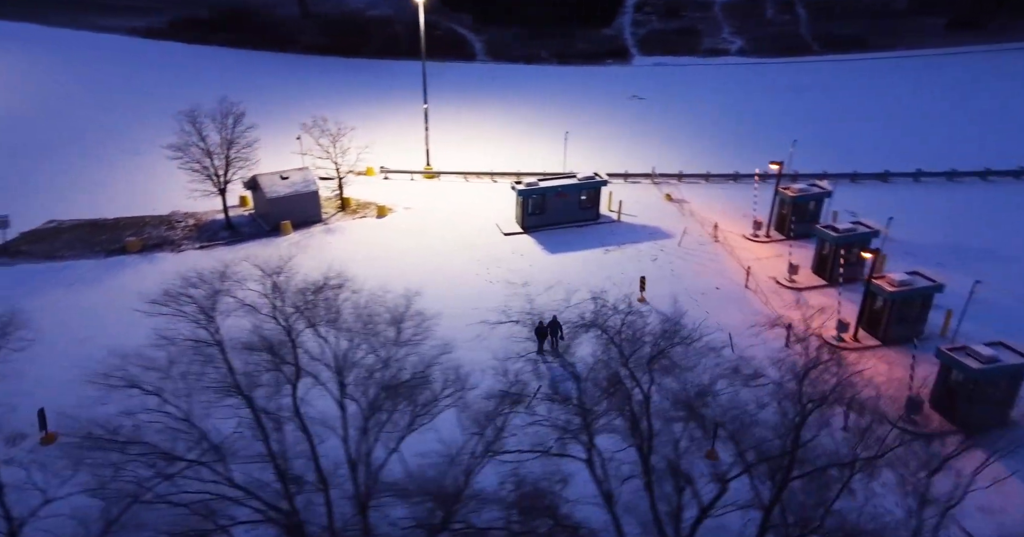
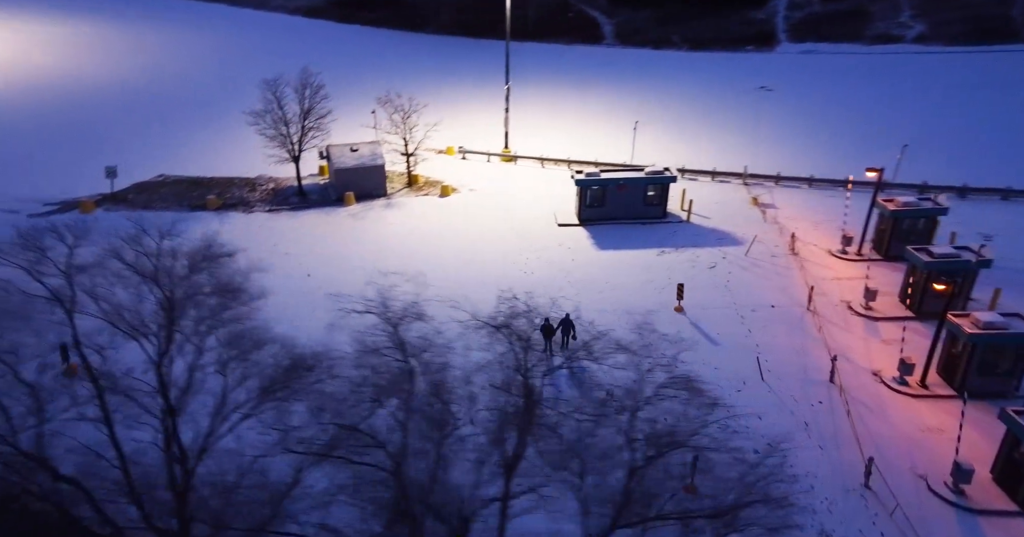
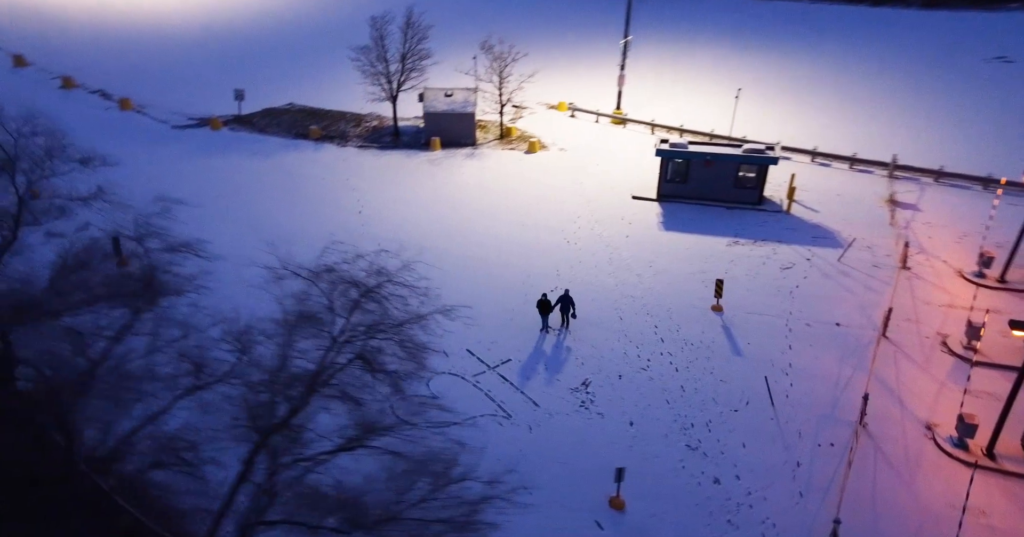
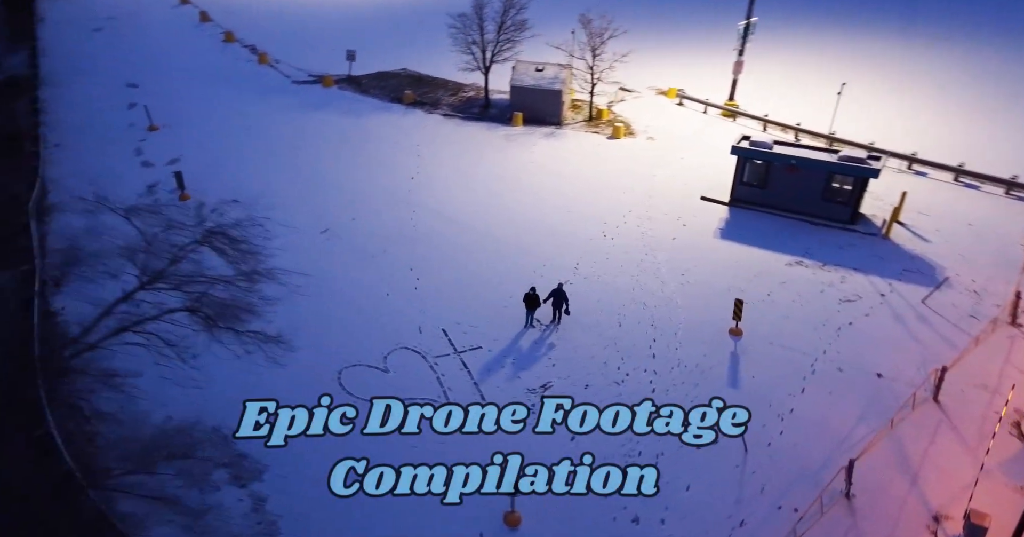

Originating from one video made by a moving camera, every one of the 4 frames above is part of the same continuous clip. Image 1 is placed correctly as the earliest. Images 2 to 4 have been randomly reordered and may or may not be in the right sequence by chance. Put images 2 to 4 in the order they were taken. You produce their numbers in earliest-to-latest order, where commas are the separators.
2, 3, 4
